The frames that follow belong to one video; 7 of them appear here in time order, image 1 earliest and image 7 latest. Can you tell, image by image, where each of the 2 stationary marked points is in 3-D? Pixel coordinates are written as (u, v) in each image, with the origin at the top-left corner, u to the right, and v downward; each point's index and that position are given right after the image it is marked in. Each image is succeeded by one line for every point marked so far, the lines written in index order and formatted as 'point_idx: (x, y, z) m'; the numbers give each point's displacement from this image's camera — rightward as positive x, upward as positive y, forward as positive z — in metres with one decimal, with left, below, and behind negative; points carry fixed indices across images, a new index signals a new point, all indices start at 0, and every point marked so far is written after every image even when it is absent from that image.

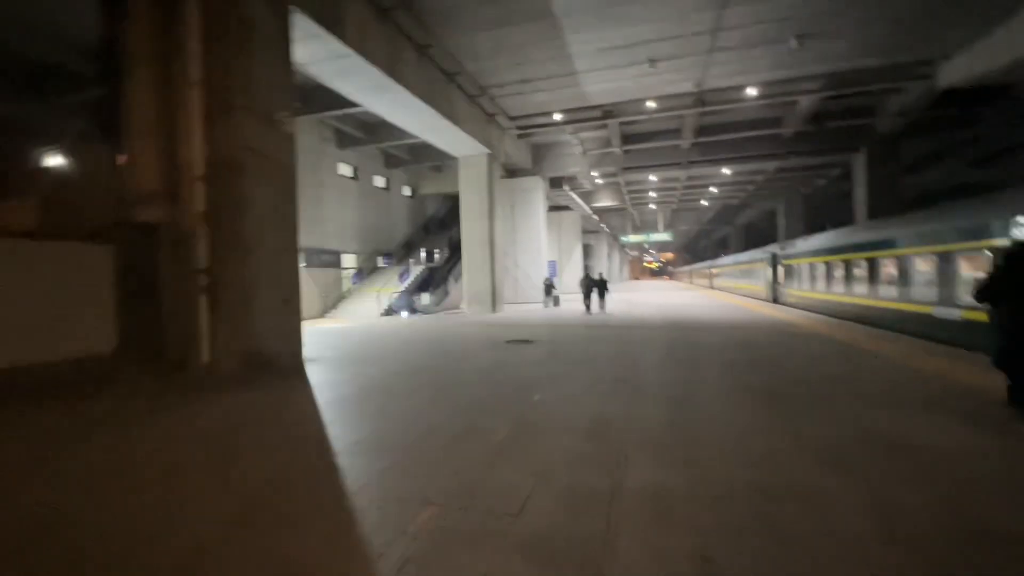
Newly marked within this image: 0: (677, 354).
0: (+3.5, -1.4, +10.0) m
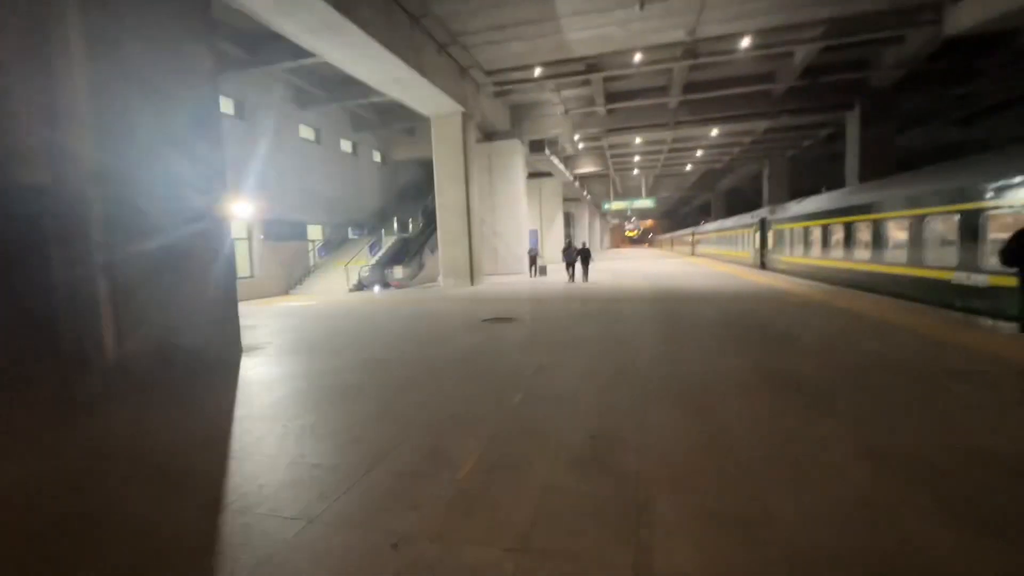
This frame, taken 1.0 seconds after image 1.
0: (+3.1, -0.8, +9.0) m
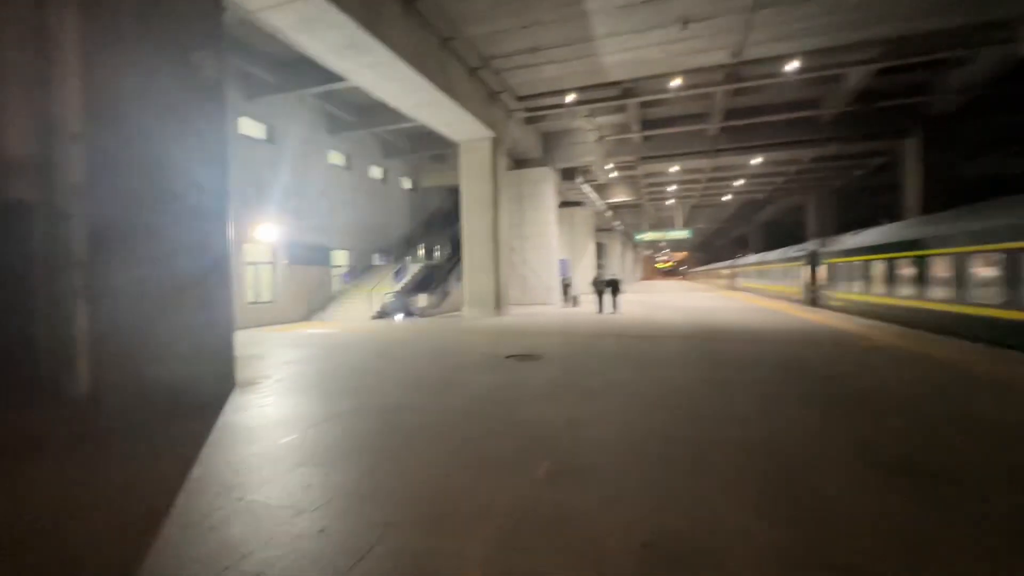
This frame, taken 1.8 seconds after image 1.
0: (+3.6, -1.4, +7.7) m
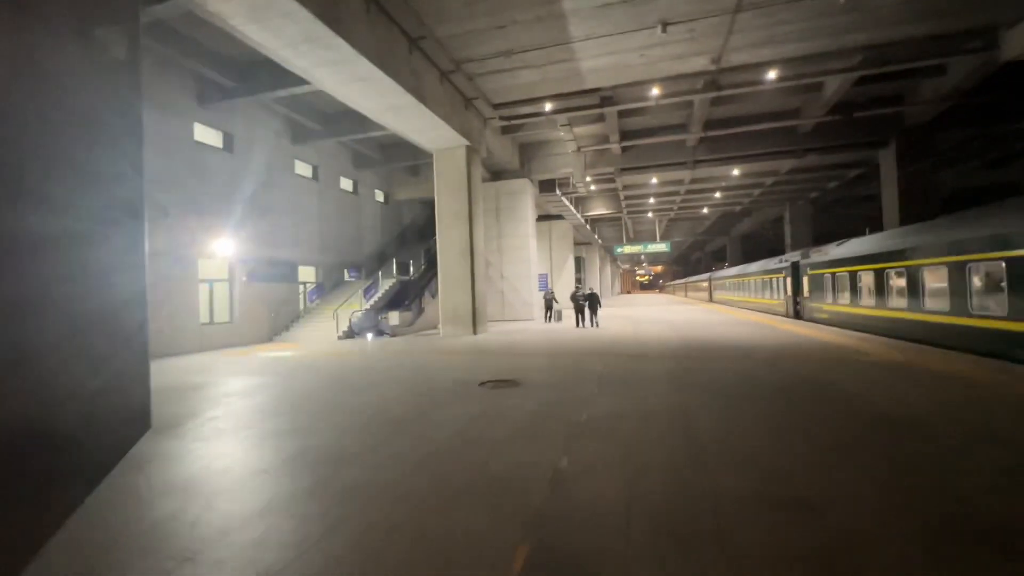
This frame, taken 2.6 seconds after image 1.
0: (+3.2, -1.6, +6.9) m
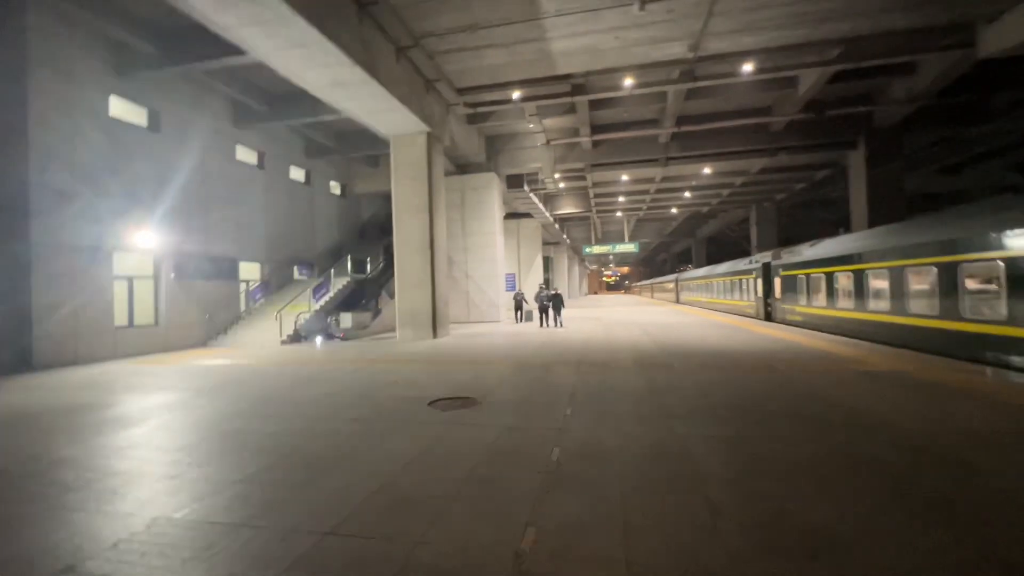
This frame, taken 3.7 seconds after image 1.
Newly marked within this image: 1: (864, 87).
0: (+2.7, -1.6, +6.0) m
1: (+12.8, +7.3, +16.8) m
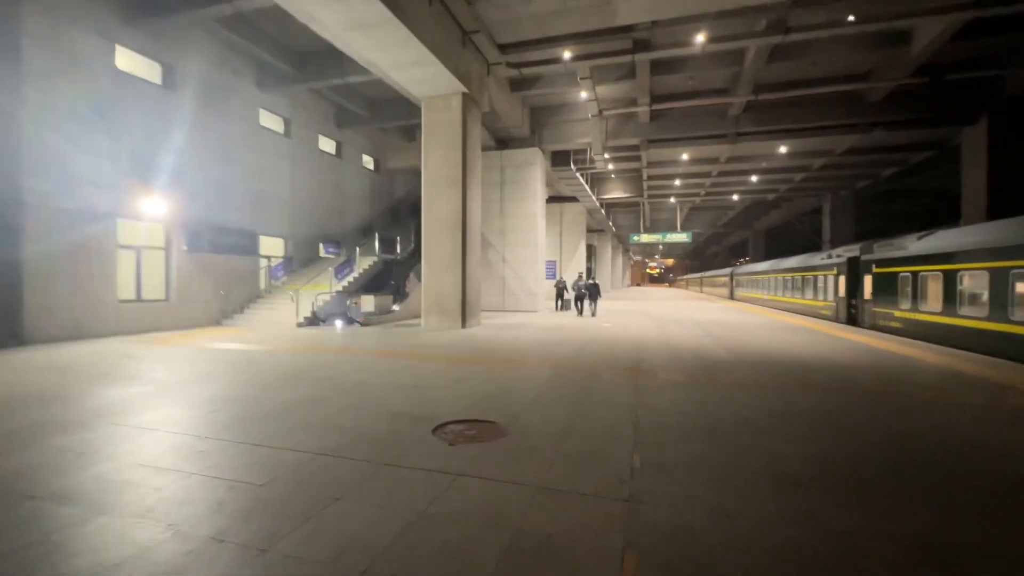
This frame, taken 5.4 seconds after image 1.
0: (+3.0, -1.6, +3.9) m
1: (+14.3, +7.2, +13.6) m
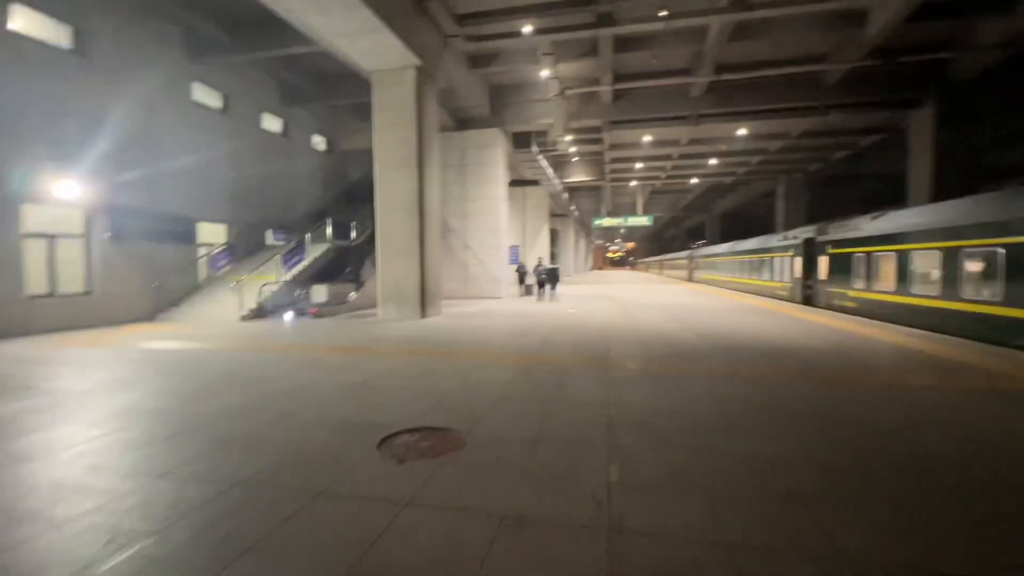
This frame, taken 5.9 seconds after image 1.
0: (+2.7, -1.5, +3.6) m
1: (+13.1, +7.8, +13.9) m
